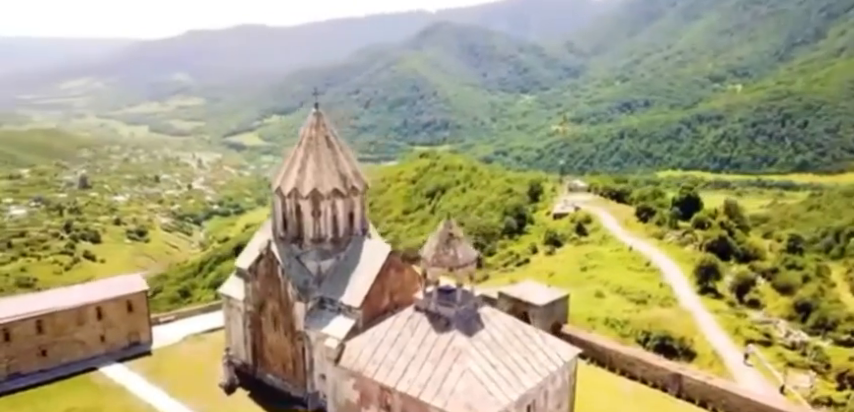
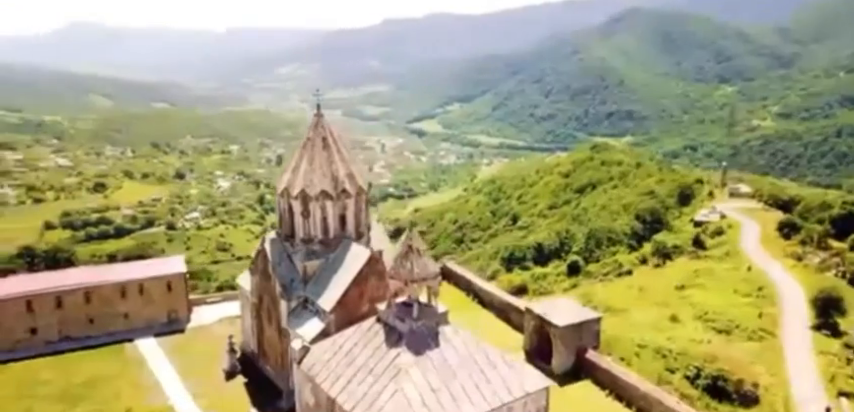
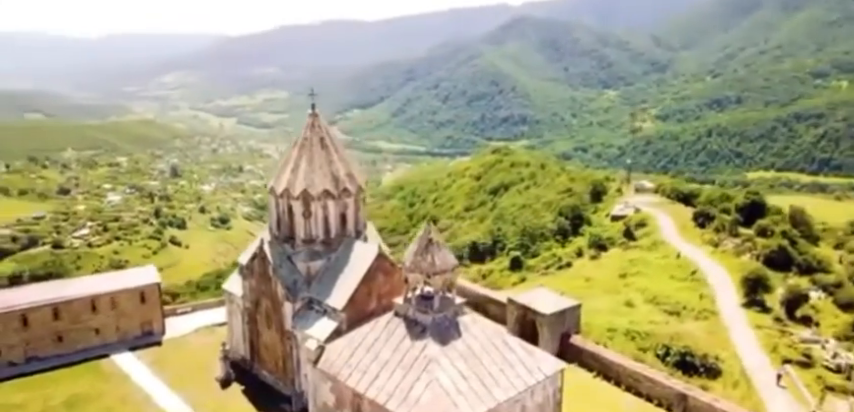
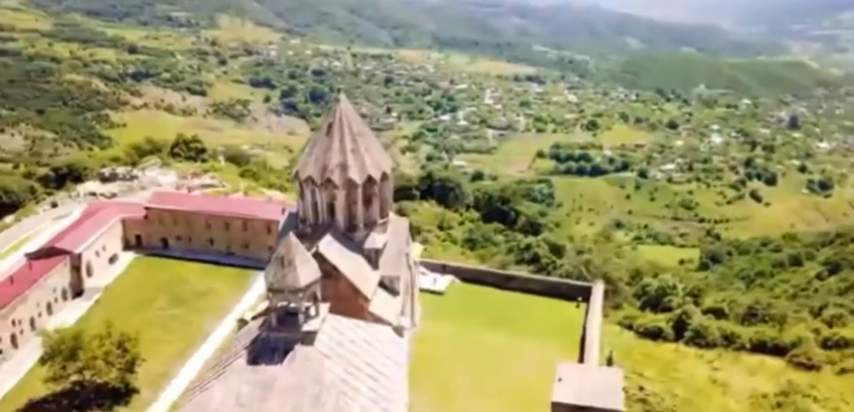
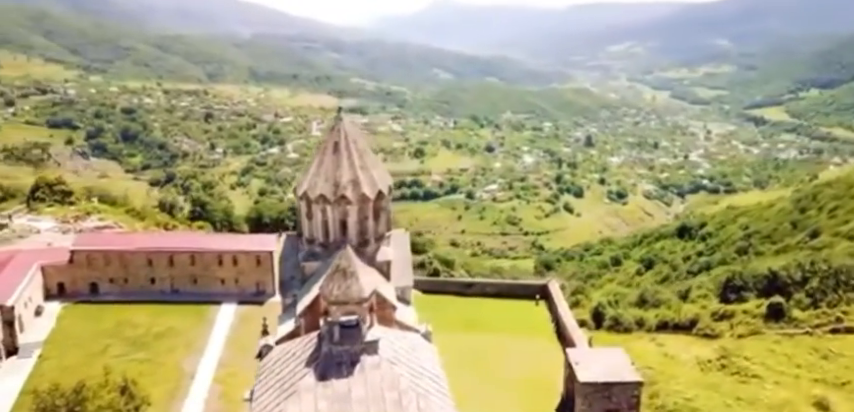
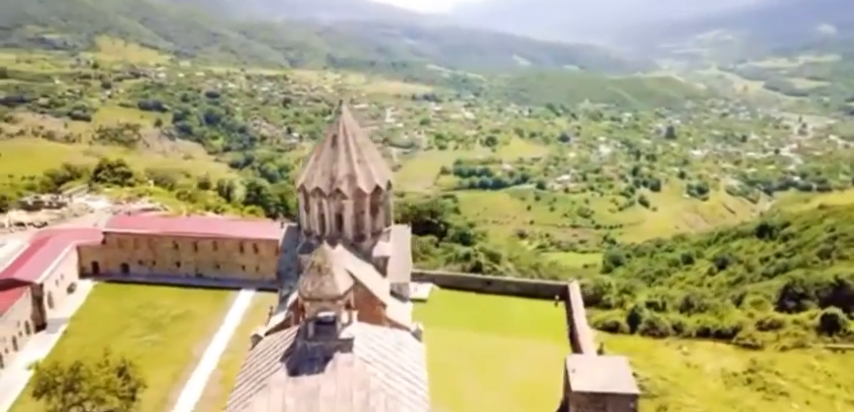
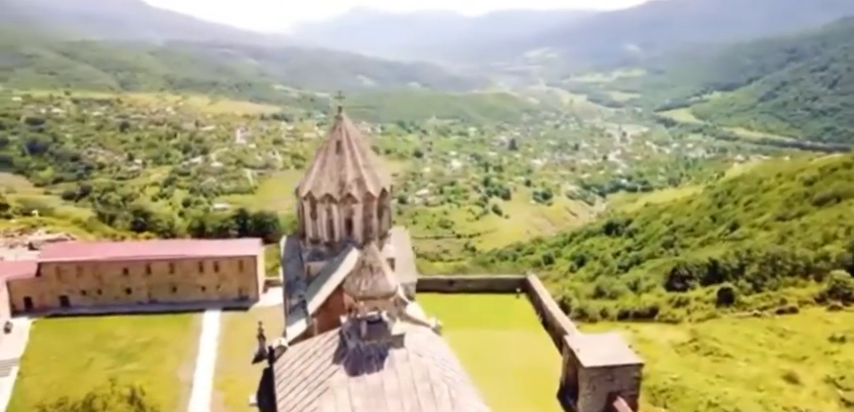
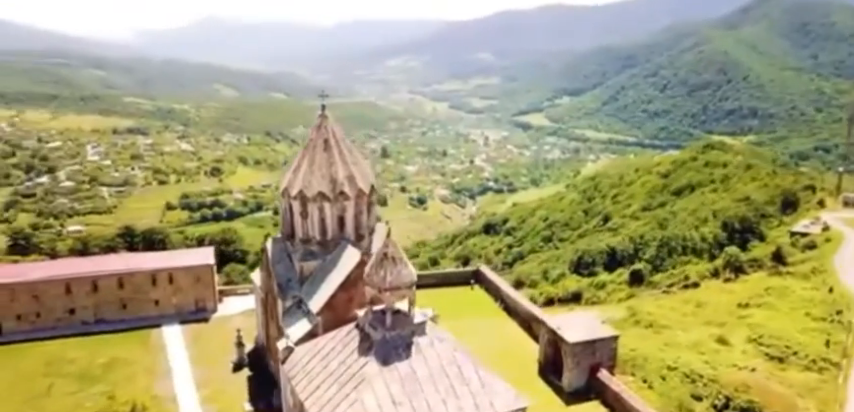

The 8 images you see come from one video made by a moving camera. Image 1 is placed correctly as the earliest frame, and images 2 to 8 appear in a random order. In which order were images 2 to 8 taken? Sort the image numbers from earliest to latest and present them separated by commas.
3, 2, 8, 7, 5, 6, 4
